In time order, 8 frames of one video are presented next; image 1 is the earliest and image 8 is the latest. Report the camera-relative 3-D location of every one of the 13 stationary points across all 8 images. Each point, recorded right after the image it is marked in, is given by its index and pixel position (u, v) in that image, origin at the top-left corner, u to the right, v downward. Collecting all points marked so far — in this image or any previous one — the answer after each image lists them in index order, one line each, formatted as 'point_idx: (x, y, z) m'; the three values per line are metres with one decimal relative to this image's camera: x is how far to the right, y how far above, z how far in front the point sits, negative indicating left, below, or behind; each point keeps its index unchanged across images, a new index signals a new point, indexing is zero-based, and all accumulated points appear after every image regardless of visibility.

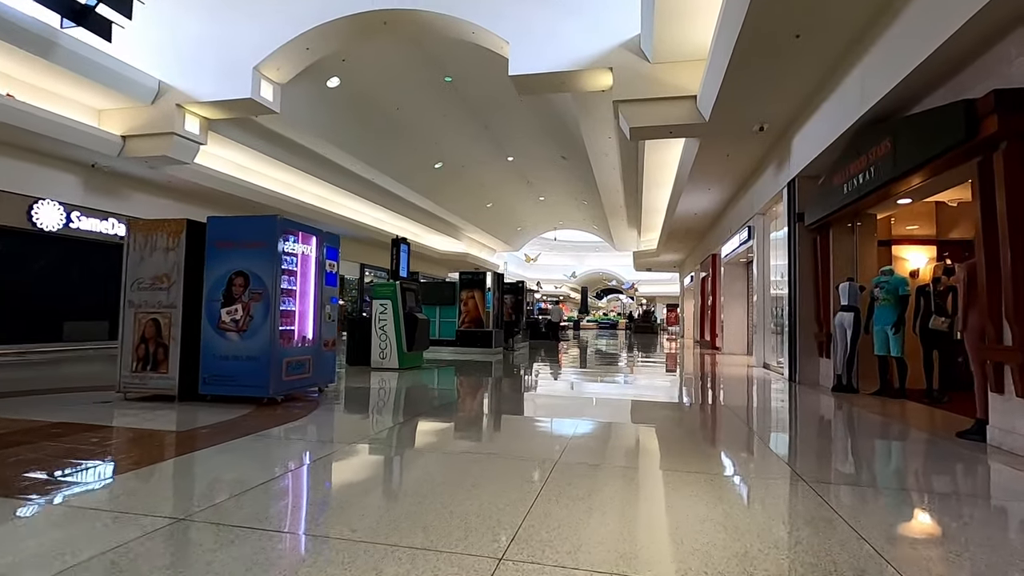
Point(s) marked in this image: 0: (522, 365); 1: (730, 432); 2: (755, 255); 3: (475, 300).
0: (+0.2, -1.7, +11.4) m
1: (+2.2, -1.4, +5.4) m
2: (+4.3, +0.6, +9.2) m
3: (-0.7, -0.2, +10.6) m
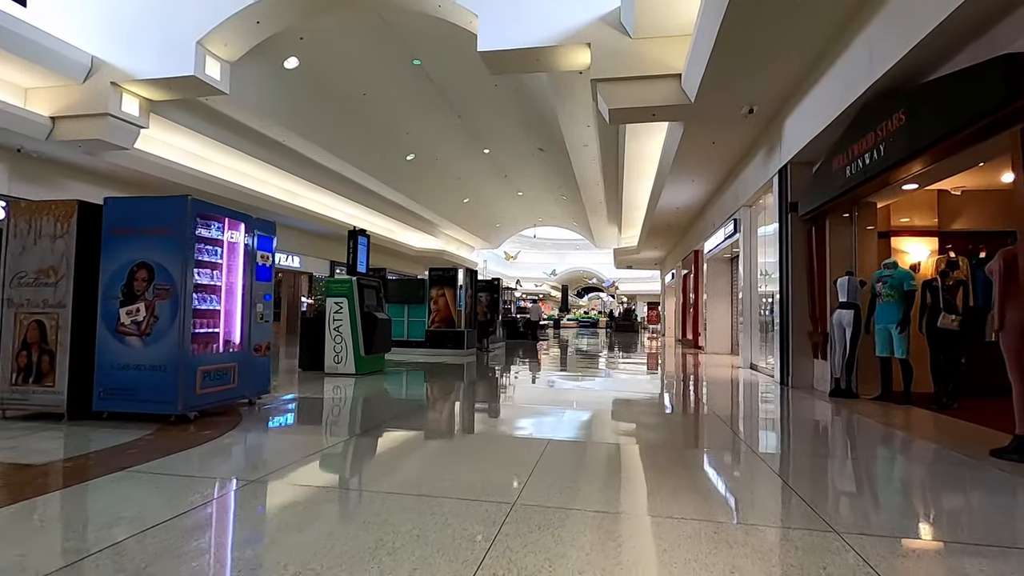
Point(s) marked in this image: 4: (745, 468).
0: (-0.3, -1.6, +10.7) m
1: (+1.9, -1.4, +4.8) m
2: (+3.8, +0.6, +8.7) m
3: (-1.3, -0.2, +10.0) m
4: (+1.7, -1.3, +3.9) m
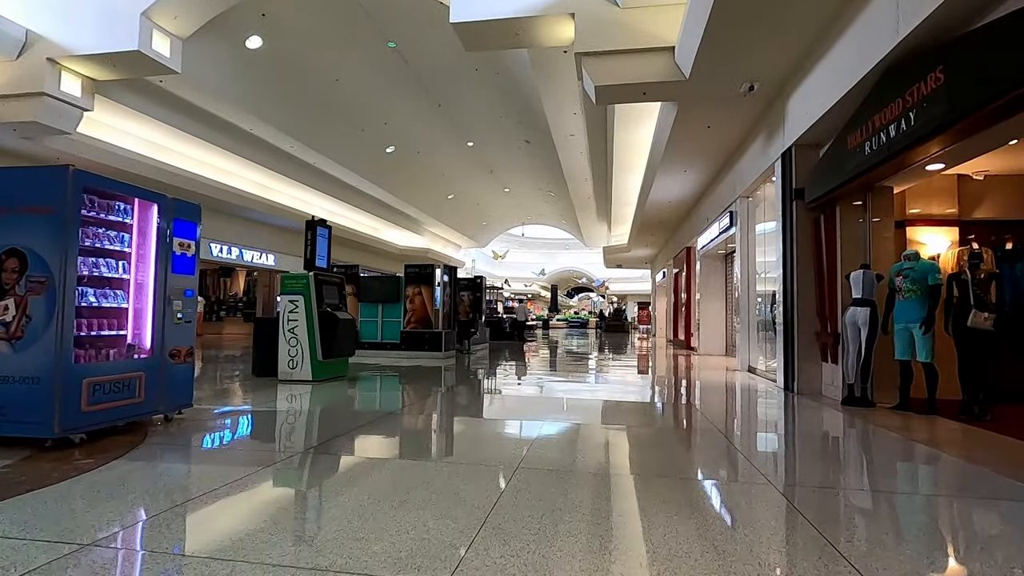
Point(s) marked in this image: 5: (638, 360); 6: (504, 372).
0: (-0.6, -1.6, +10.1) m
1: (+1.7, -1.3, +4.2) m
2: (+3.5, +0.7, +8.1) m
3: (-1.6, -0.2, +9.3) m
4: (+1.5, -1.3, +3.3) m
5: (+3.2, -1.8, +13.4) m
6: (-0.1, -1.6, +10.2) m
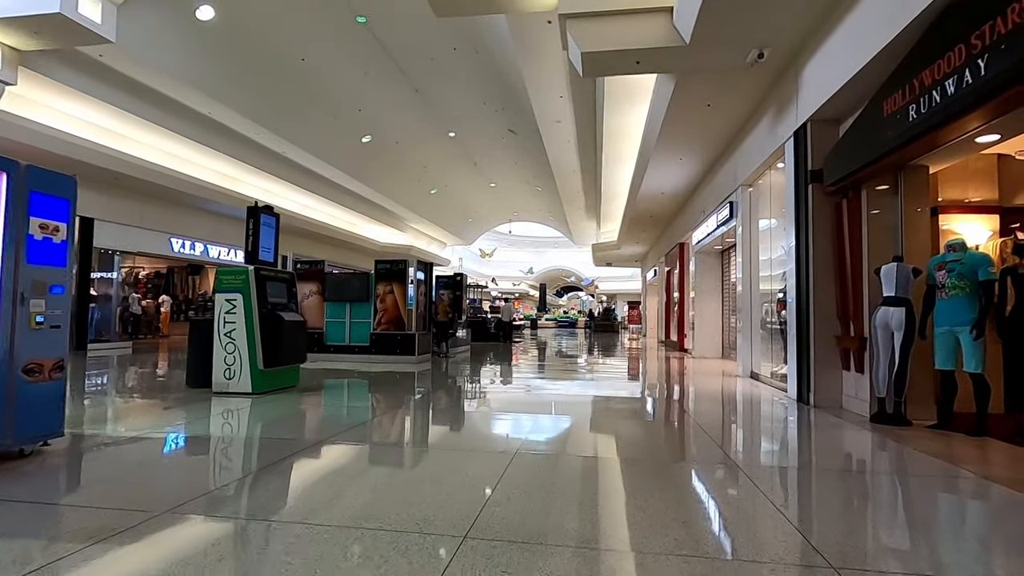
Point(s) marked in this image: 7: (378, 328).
0: (-1.0, -1.5, +9.3) m
1: (+1.4, -1.3, +3.5) m
2: (+3.2, +0.7, +7.4) m
3: (-1.9, -0.1, +8.5) m
4: (+1.3, -1.2, +2.5) m
5: (+2.8, -1.8, +12.7) m
6: (-0.4, -1.6, +9.4) m
7: (-2.2, -0.7, +8.5) m
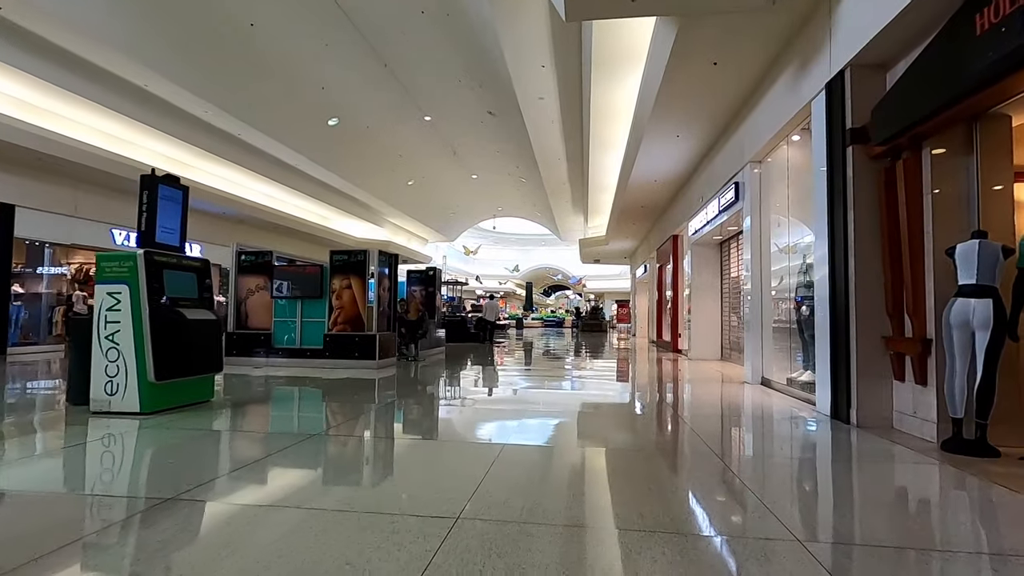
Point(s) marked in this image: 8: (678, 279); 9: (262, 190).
0: (-1.3, -1.5, +8.3) m
1: (+1.2, -1.2, +2.5) m
2: (+2.9, +0.8, +6.5) m
3: (-2.2, -0.1, +7.4) m
4: (+1.1, -1.2, +1.6) m
5: (+2.4, -1.7, +11.8) m
6: (-0.8, -1.5, +8.4) m
7: (-2.5, -0.6, +7.4) m
8: (+3.6, +0.2, +11.5) m
9: (-7.2, +2.8, +15.2) m
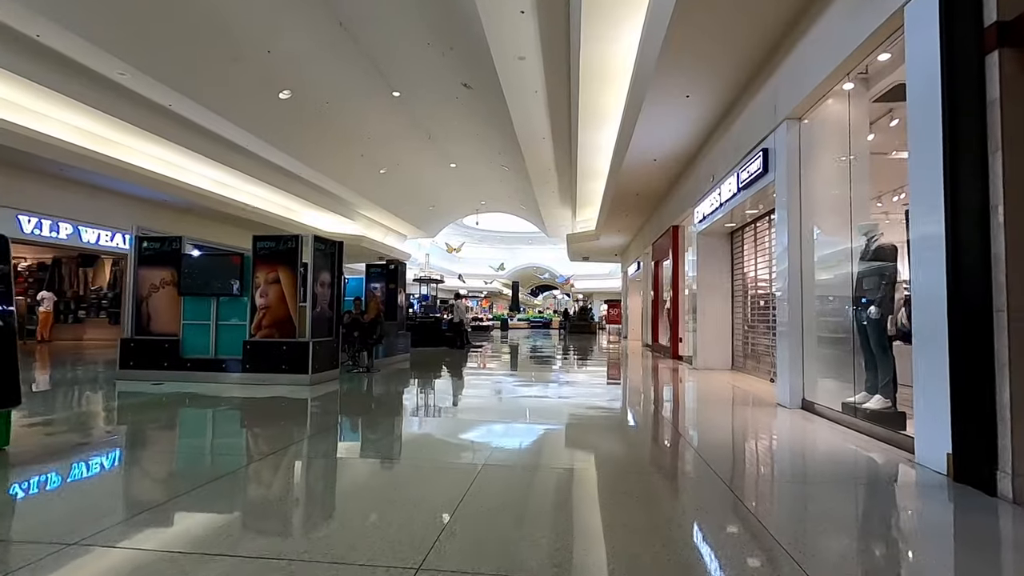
0: (-1.7, -1.4, +6.8) m
1: (+1.0, -1.2, +1.1) m
2: (+2.6, +0.8, +5.1) m
3: (-2.6, 0.0, +5.9) m
4: (+0.9, -1.1, +0.1) m
5: (+1.9, -1.6, +10.4) m
6: (-1.2, -1.4, +6.9) m
7: (-2.9, -0.5, +5.9) m
8: (+3.2, +0.2, +10.2) m
9: (-7.7, +2.9, +13.6) m
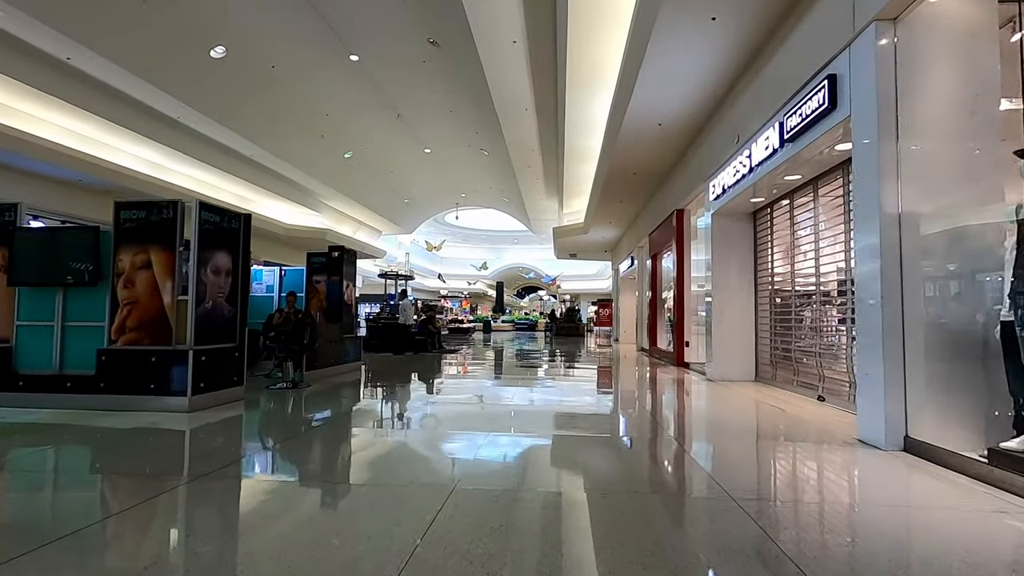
0: (-2.0, -1.3, +5.1) m
1: (+0.8, -1.1, -0.5) m
2: (+2.3, +0.9, +3.5) m
3: (-2.9, +0.1, +4.3) m
4: (+0.7, -1.0, -1.5) m
5: (+1.5, -1.6, +8.8) m
6: (-1.5, -1.3, +5.3) m
7: (-3.1, -0.4, +4.2) m
8: (+2.8, +0.3, +8.7) m
9: (-8.2, +2.9, +11.9) m
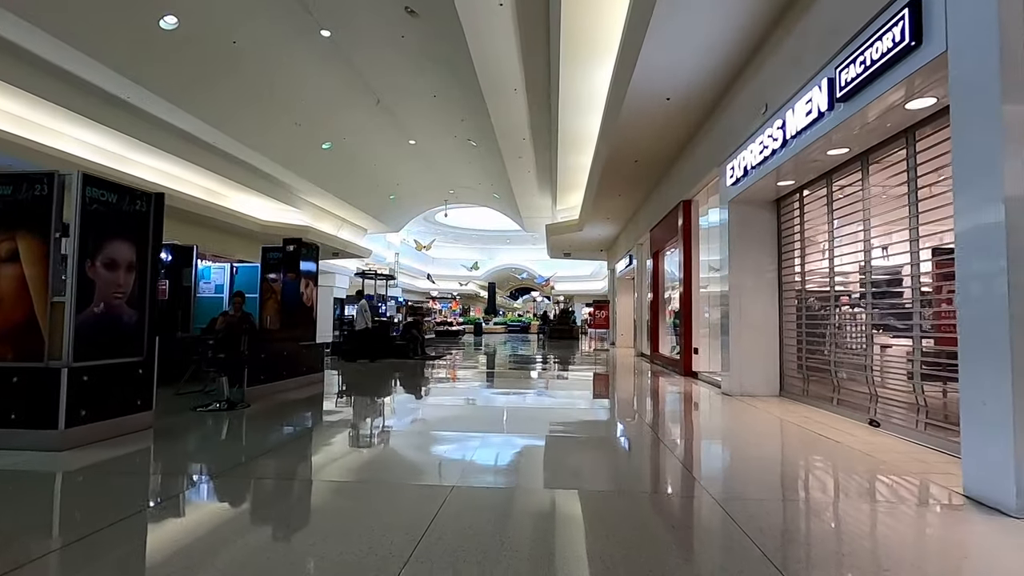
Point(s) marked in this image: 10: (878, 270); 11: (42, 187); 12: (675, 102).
0: (-2.2, -1.3, +4.2) m
1: (+0.7, -1.0, -1.4) m
2: (+2.2, +1.0, +2.6) m
3: (-3.0, +0.1, +3.3) m
4: (+0.7, -1.0, -2.4) m
5: (+1.3, -1.6, +7.9) m
6: (-1.6, -1.3, +4.3) m
7: (-3.3, -0.4, +3.3) m
8: (+2.6, +0.3, +7.7) m
9: (-8.4, +2.9, +10.8) m
10: (+2.9, +0.1, +4.2) m
11: (-2.9, +0.6, +3.3) m
12: (+1.9, +2.1, +5.9) m
